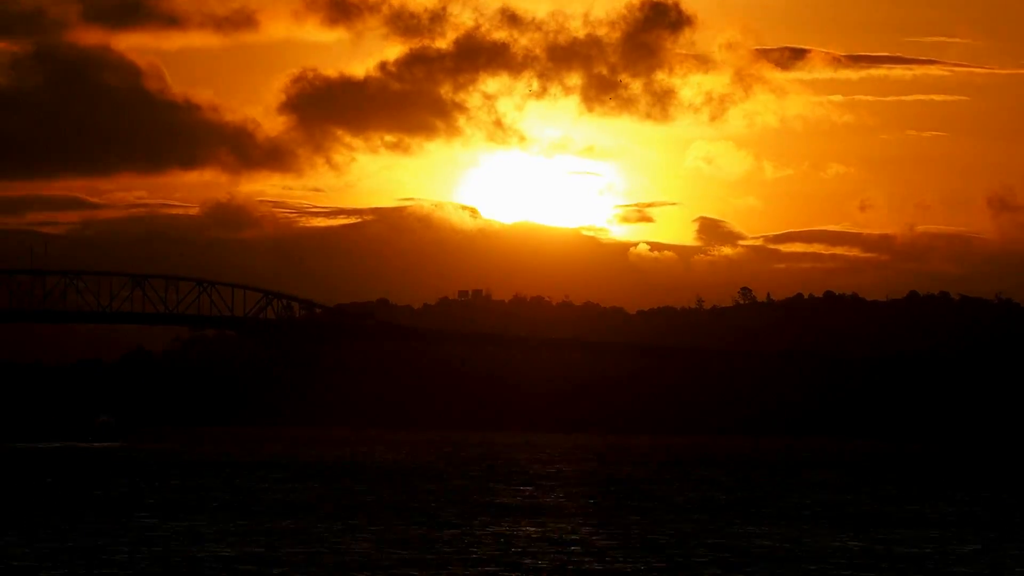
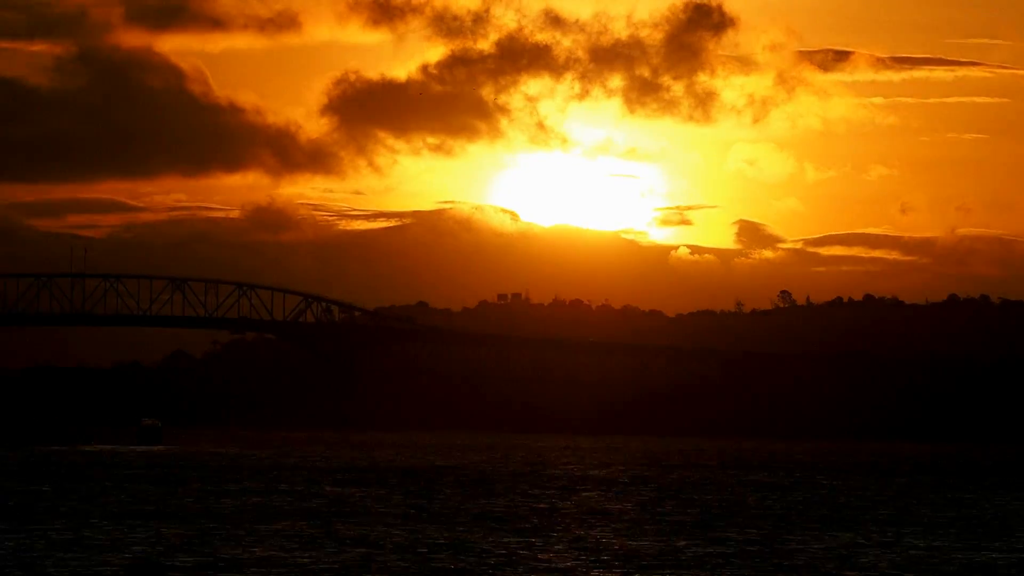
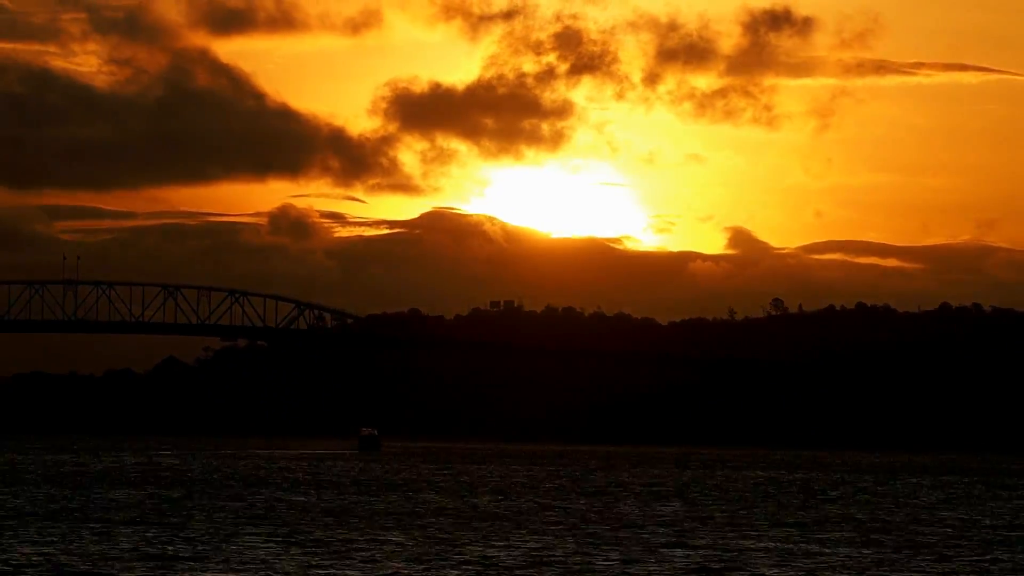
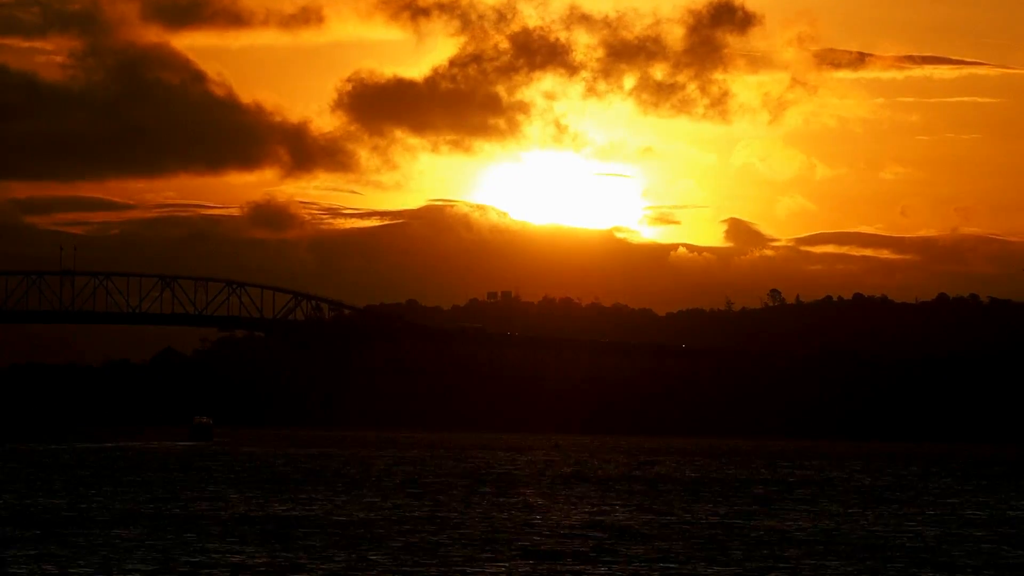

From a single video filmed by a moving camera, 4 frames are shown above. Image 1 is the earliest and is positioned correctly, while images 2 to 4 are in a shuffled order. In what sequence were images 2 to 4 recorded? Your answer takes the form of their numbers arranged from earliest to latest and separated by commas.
2, 4, 3
